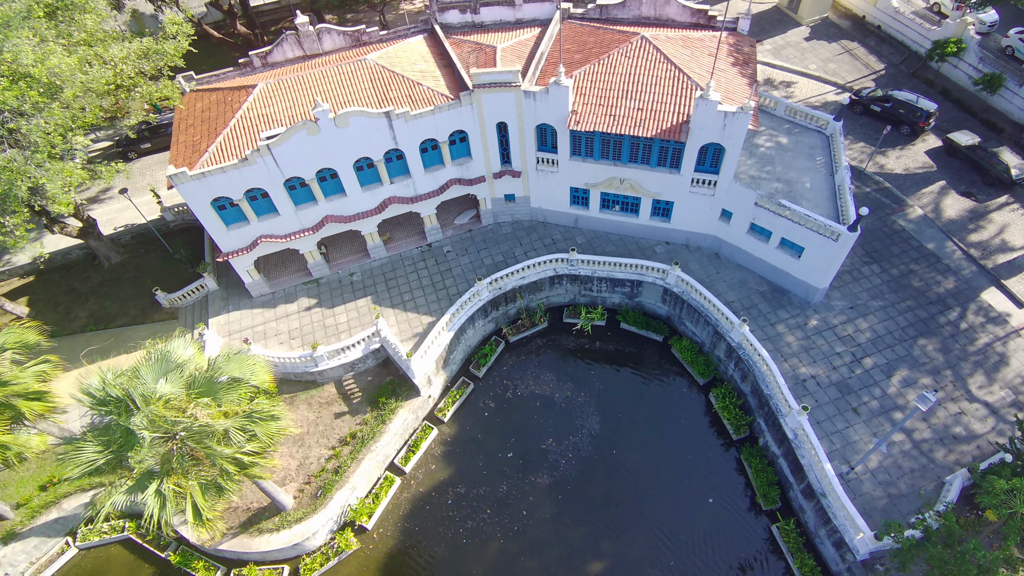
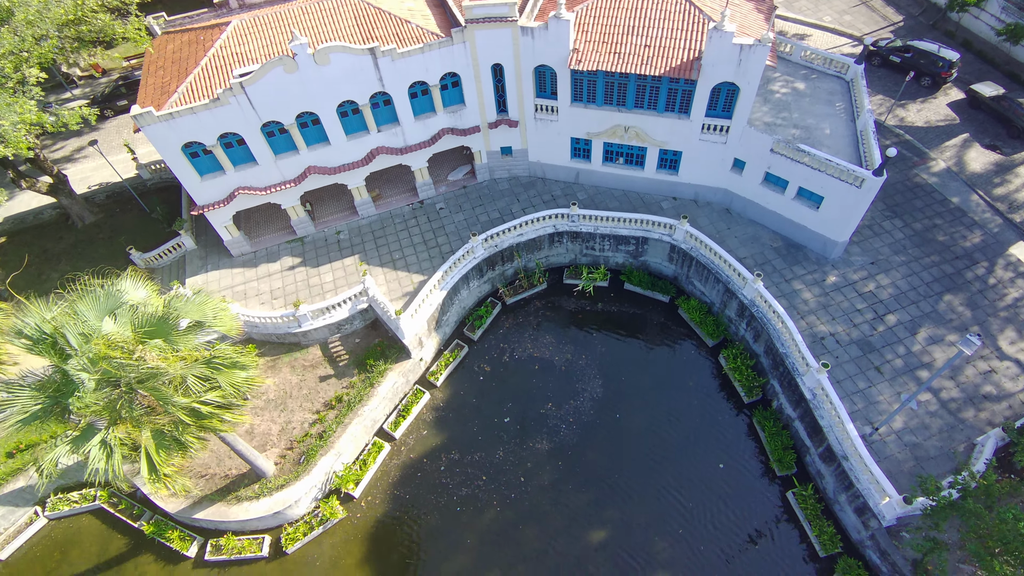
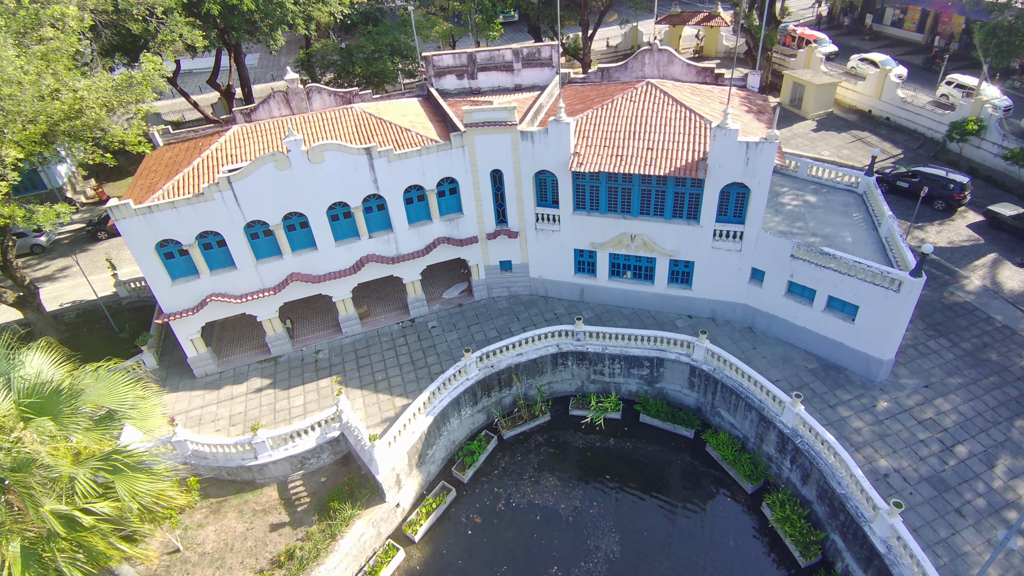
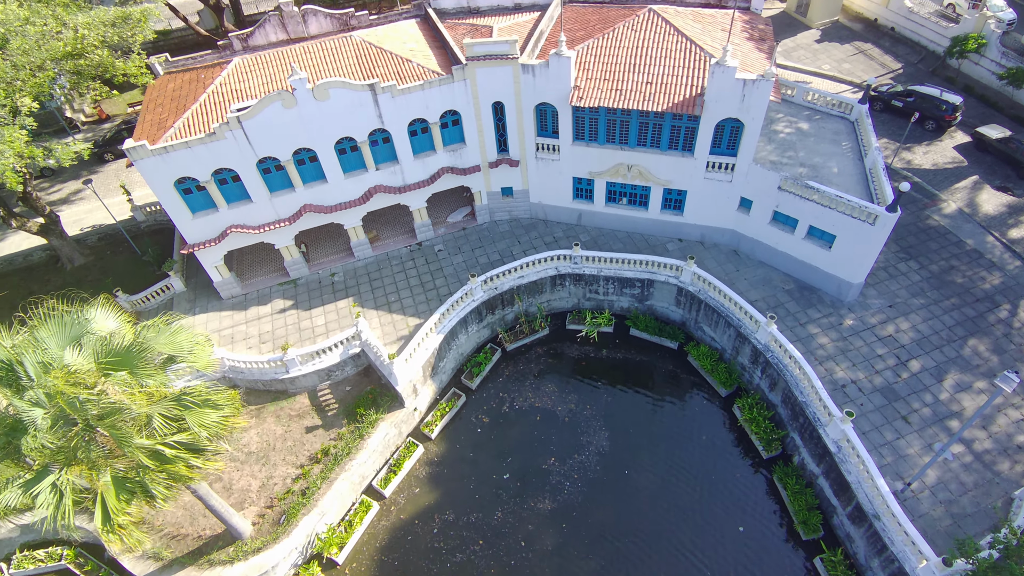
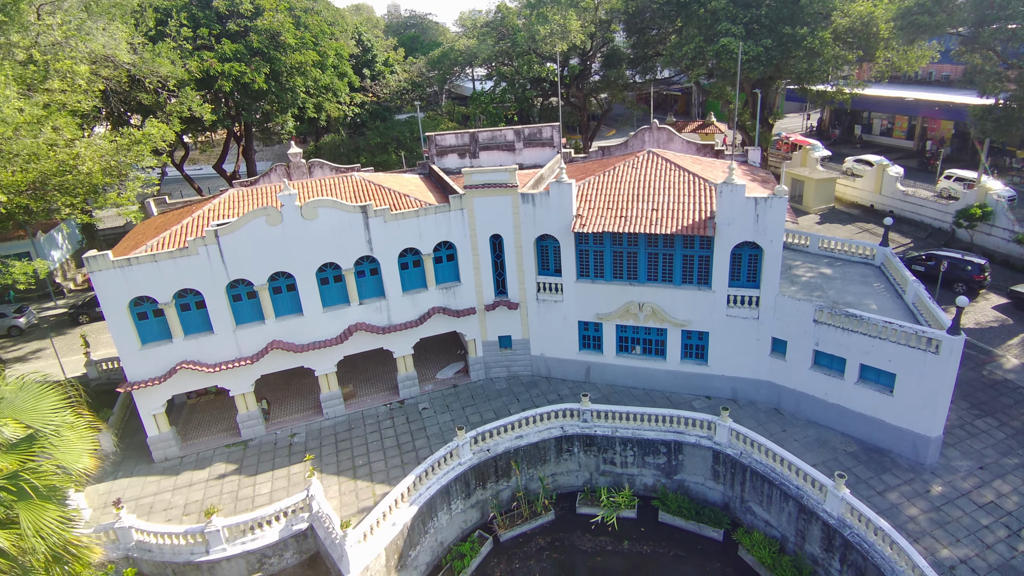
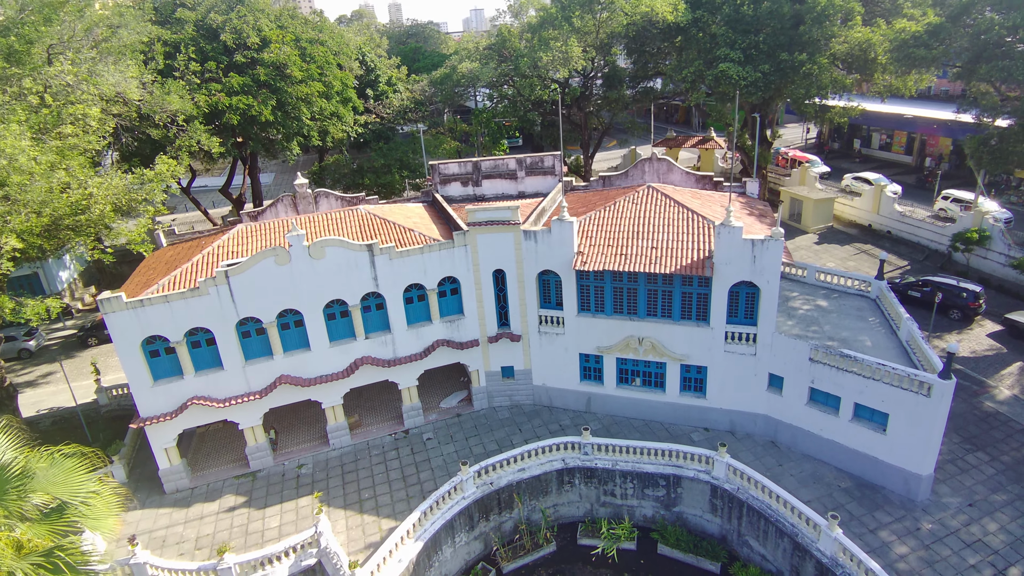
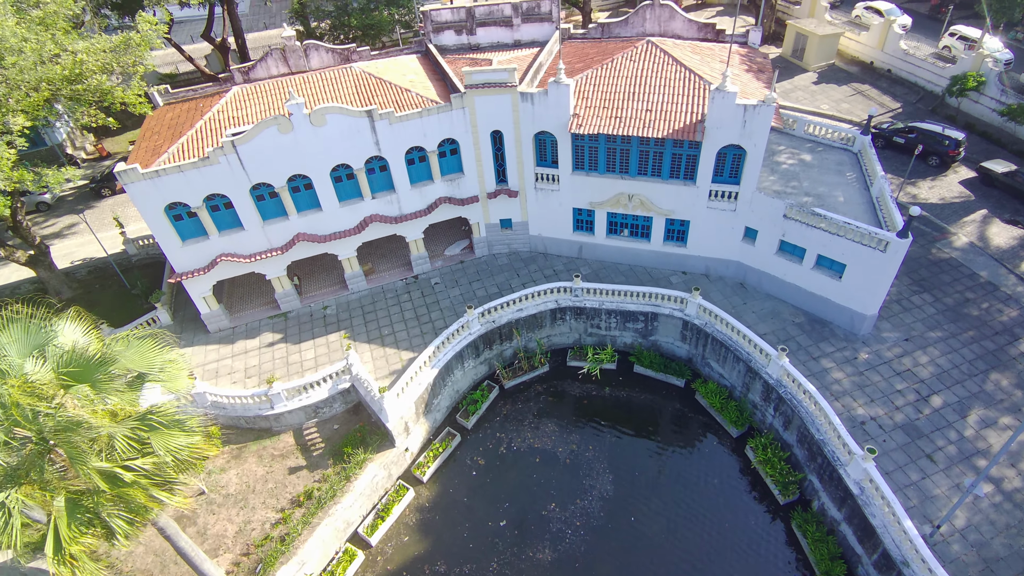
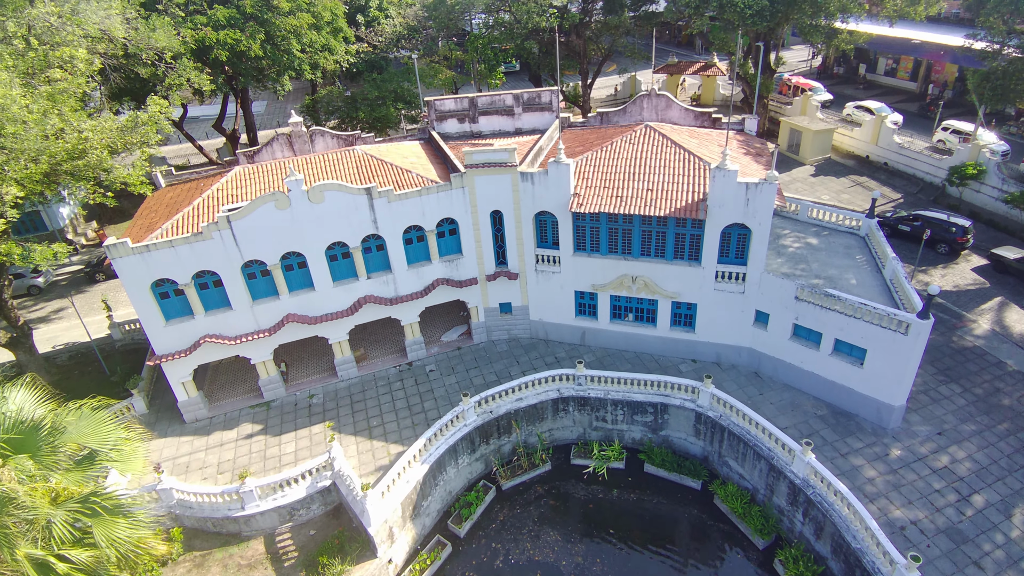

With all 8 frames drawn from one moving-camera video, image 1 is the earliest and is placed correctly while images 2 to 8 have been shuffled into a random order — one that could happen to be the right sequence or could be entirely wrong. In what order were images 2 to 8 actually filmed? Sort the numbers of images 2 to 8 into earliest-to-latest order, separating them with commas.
2, 4, 7, 3, 8, 6, 5
